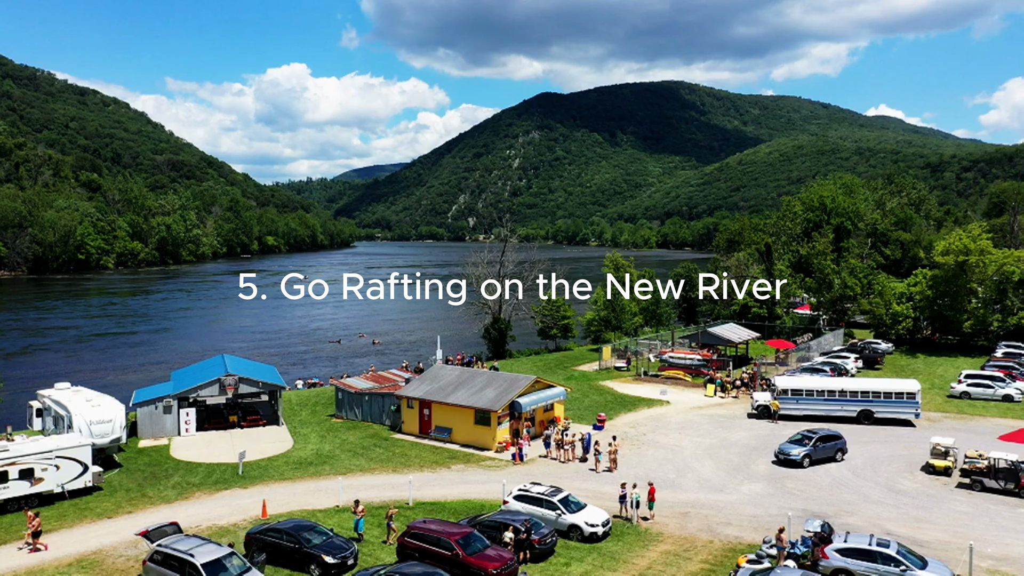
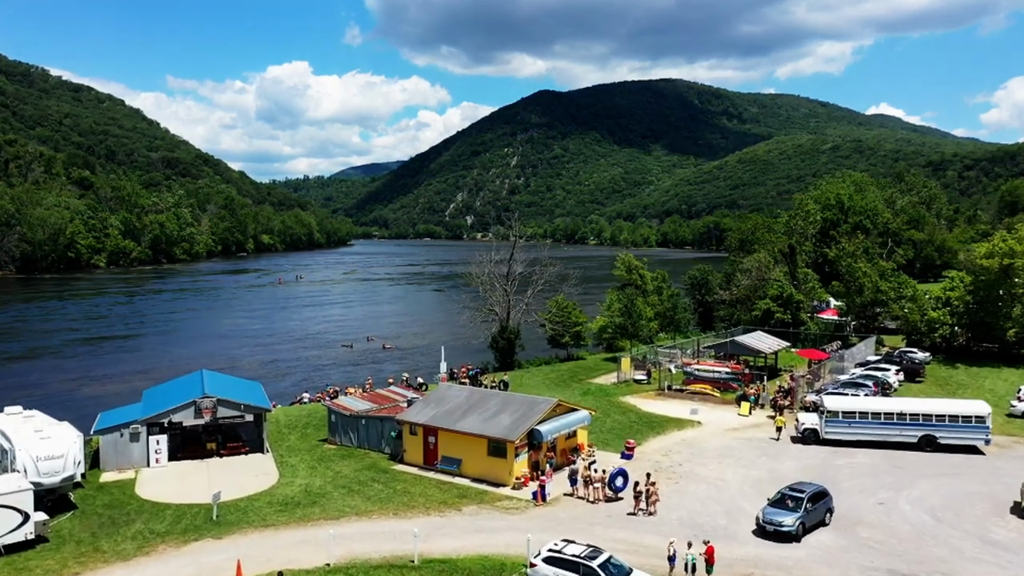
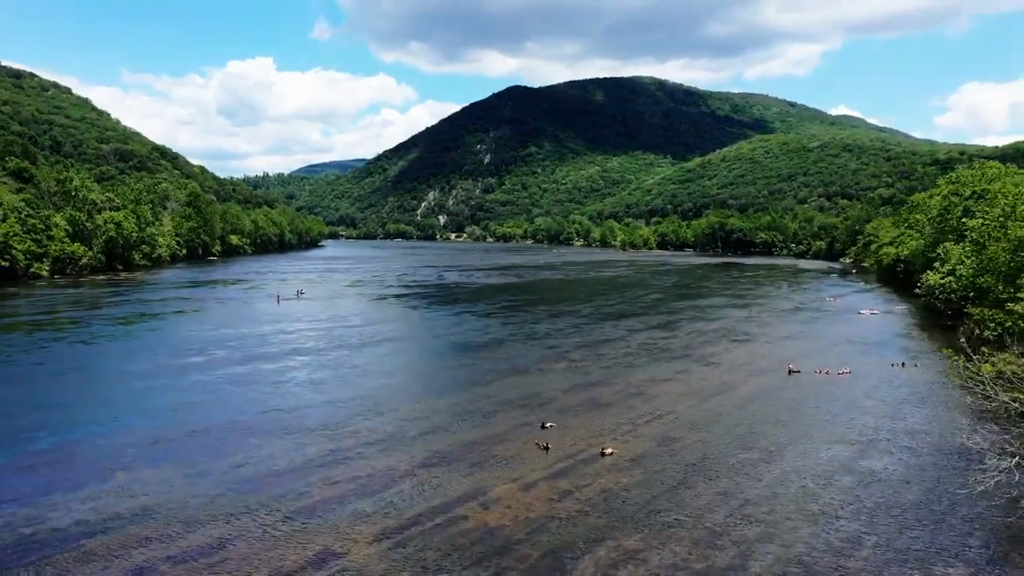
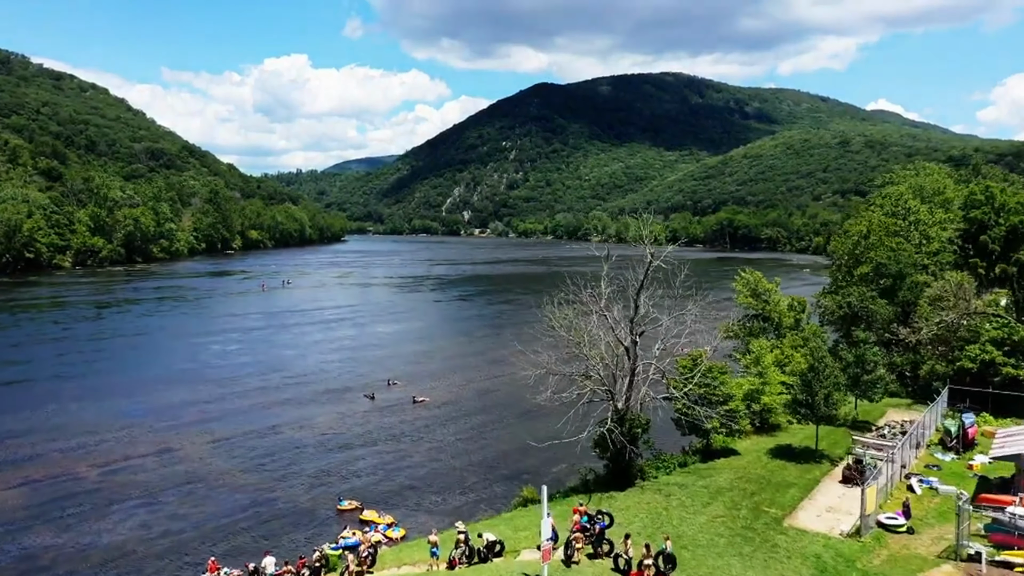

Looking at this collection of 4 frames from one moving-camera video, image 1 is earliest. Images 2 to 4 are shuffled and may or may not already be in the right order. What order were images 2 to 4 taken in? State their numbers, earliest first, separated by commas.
2, 4, 3
